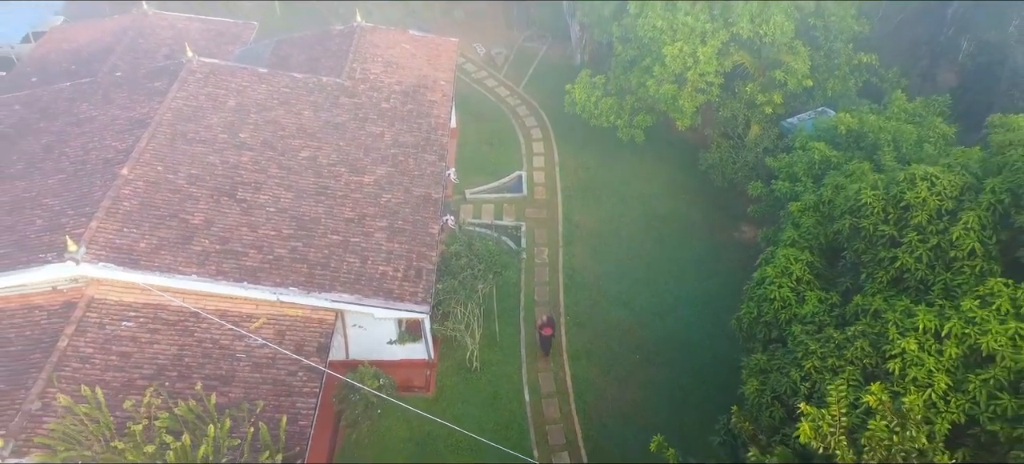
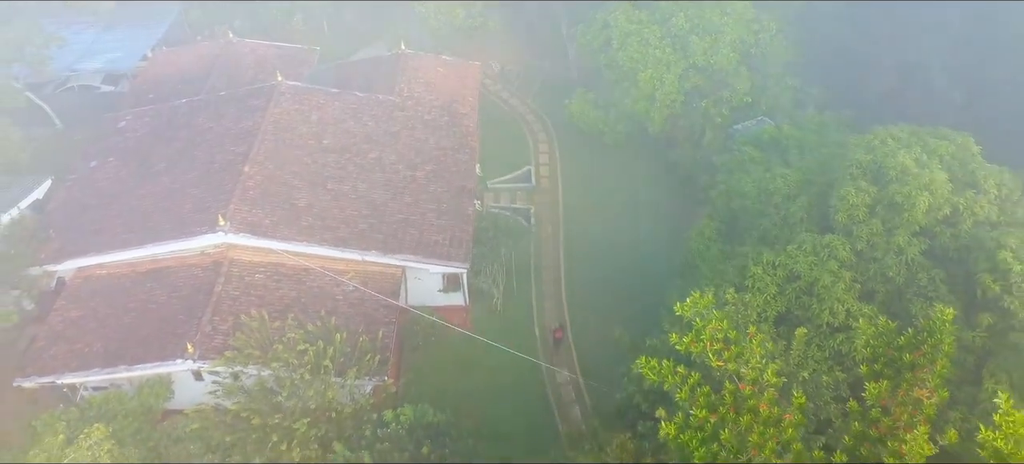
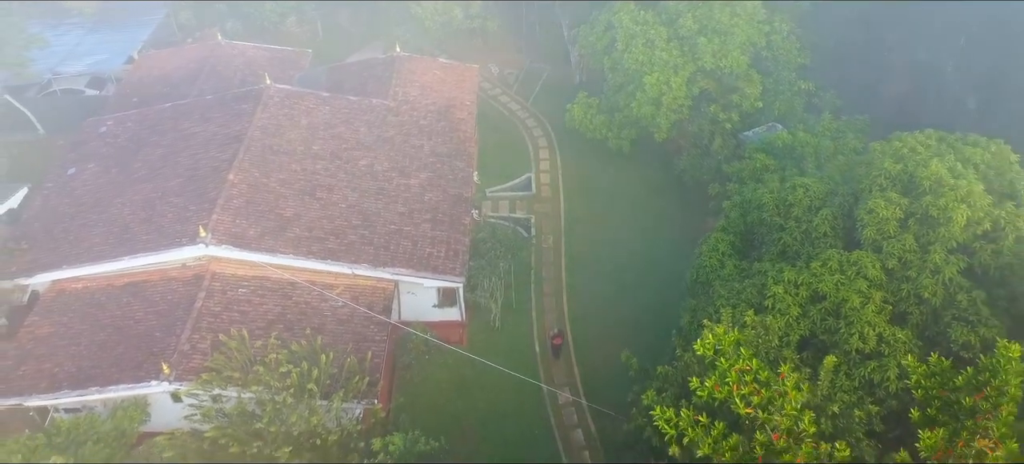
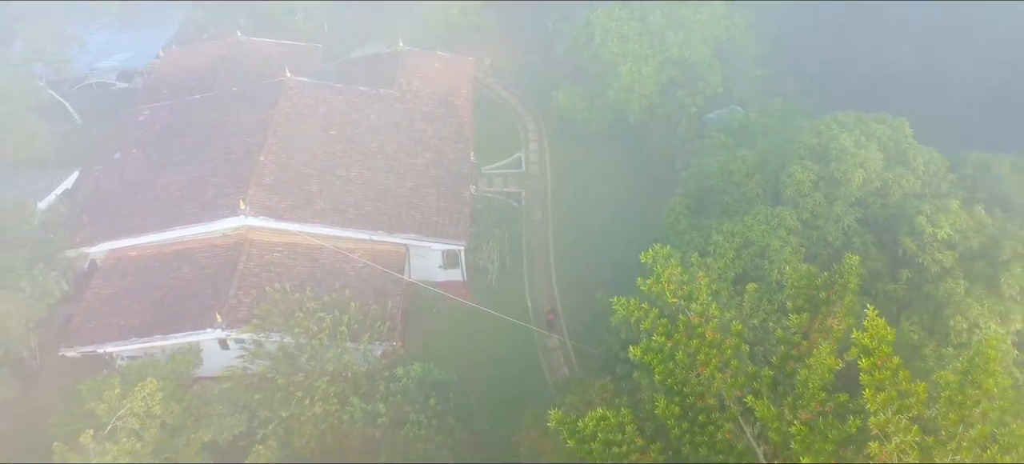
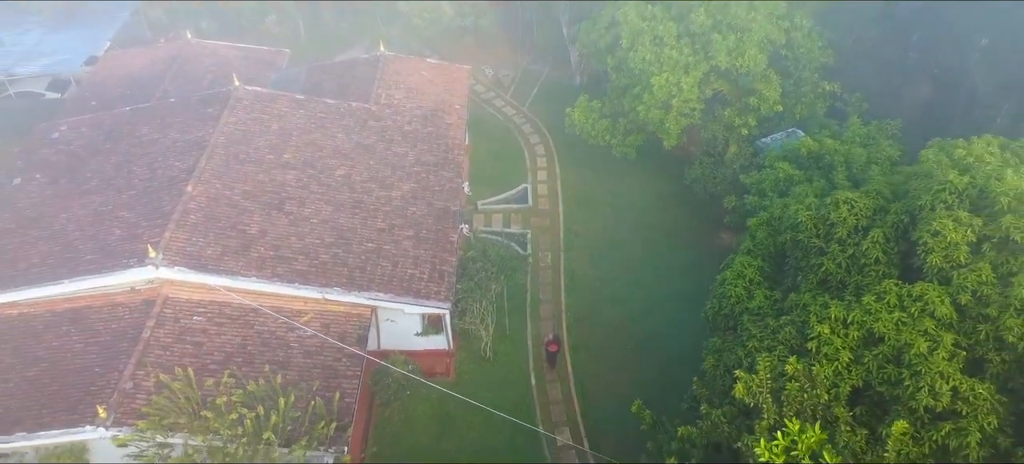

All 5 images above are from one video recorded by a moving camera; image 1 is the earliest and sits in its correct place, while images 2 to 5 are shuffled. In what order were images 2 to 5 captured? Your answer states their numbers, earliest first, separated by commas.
5, 3, 2, 4
